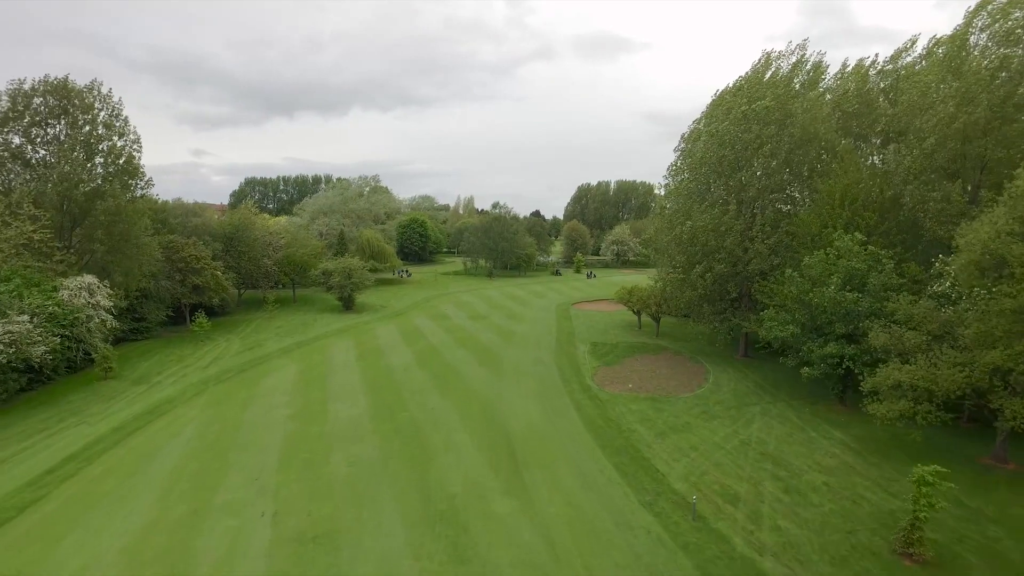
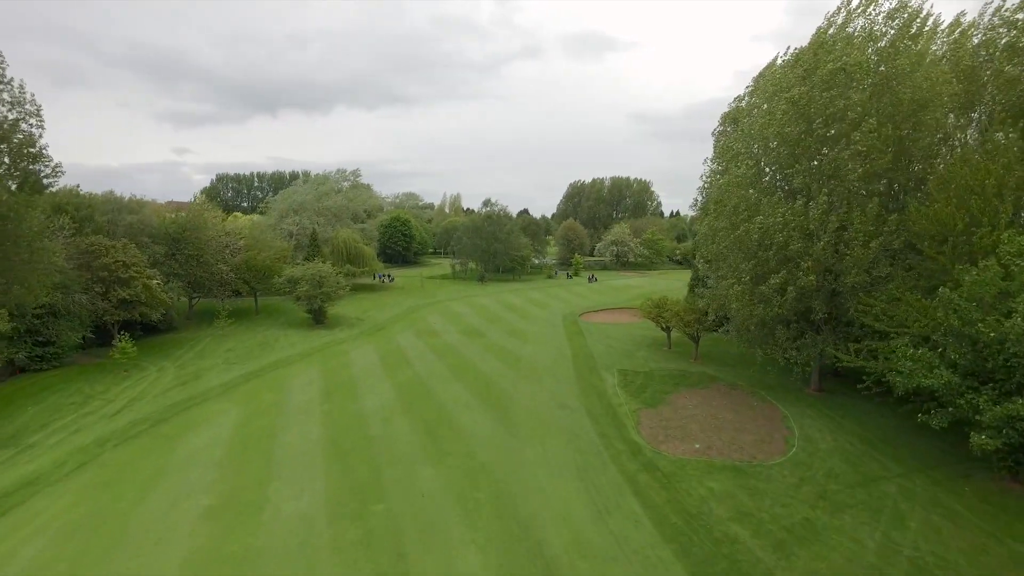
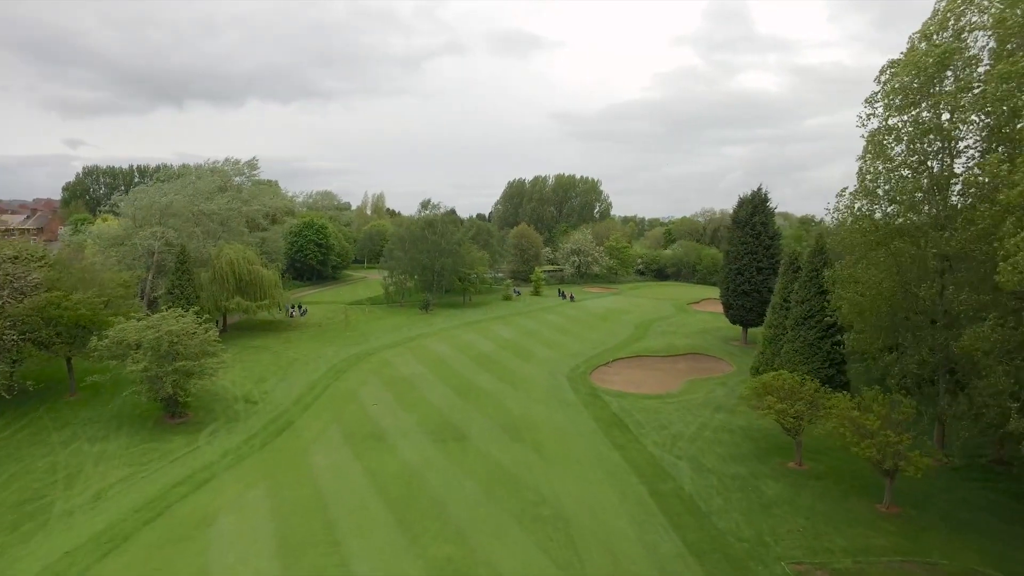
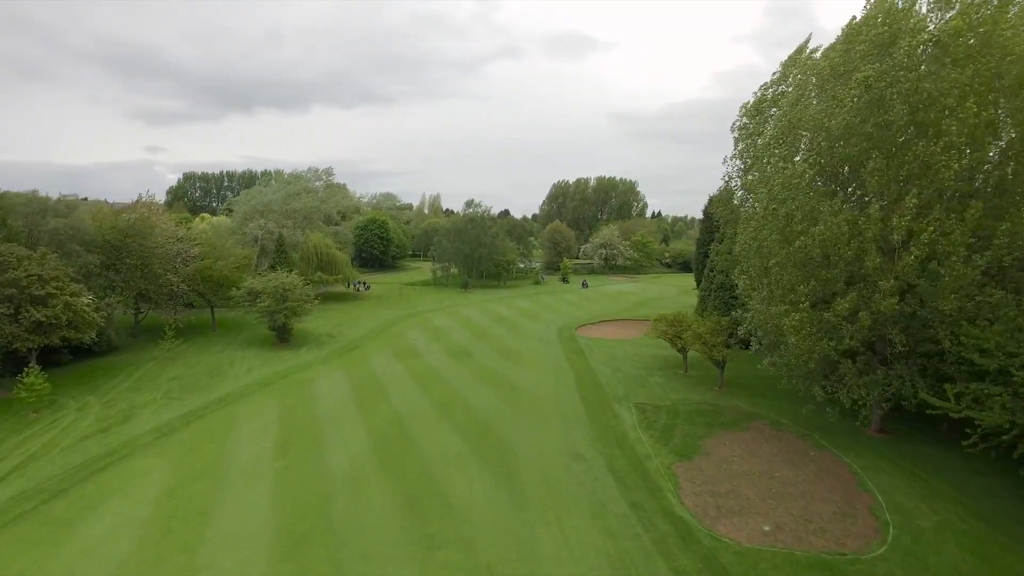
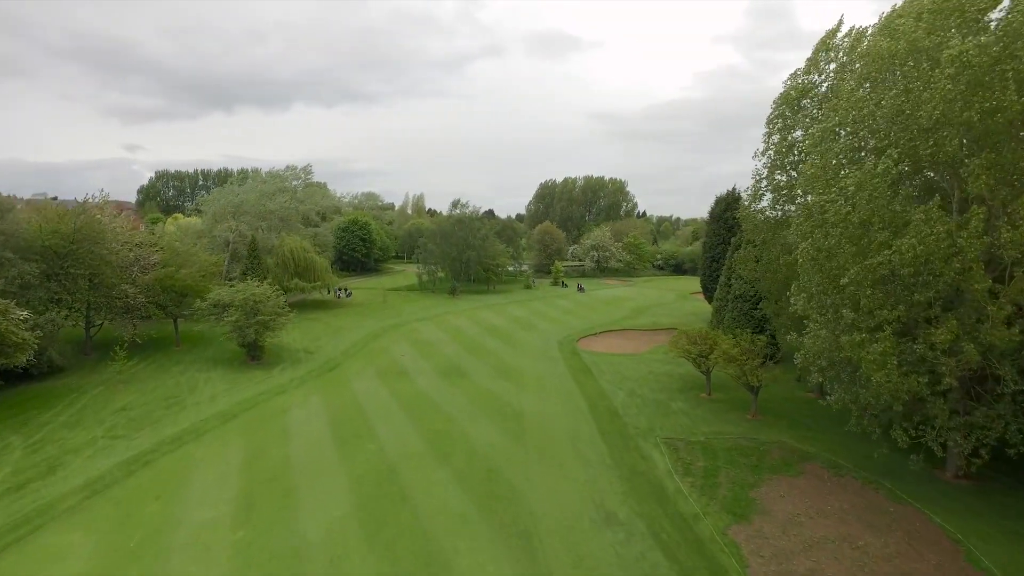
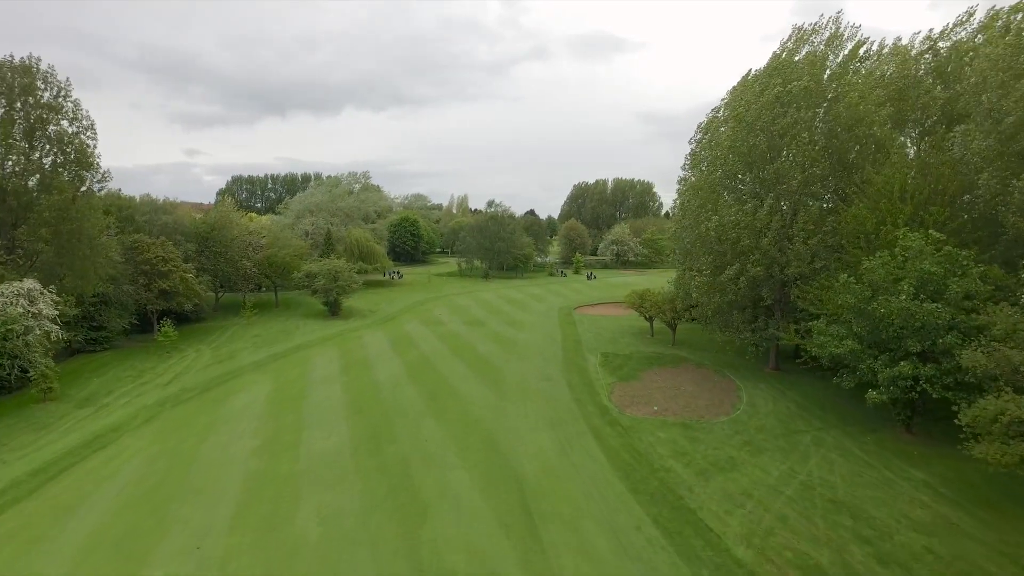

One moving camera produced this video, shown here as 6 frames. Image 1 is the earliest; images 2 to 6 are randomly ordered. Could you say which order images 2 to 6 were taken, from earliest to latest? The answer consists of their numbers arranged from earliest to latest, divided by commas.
6, 2, 4, 5, 3
